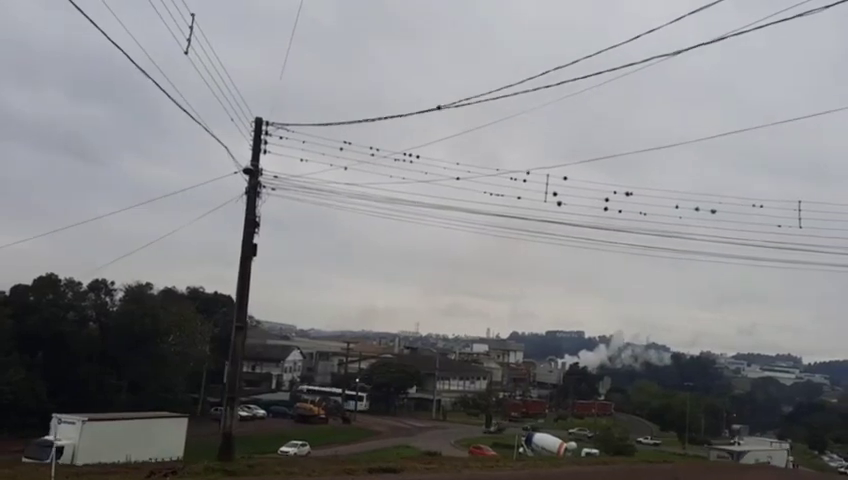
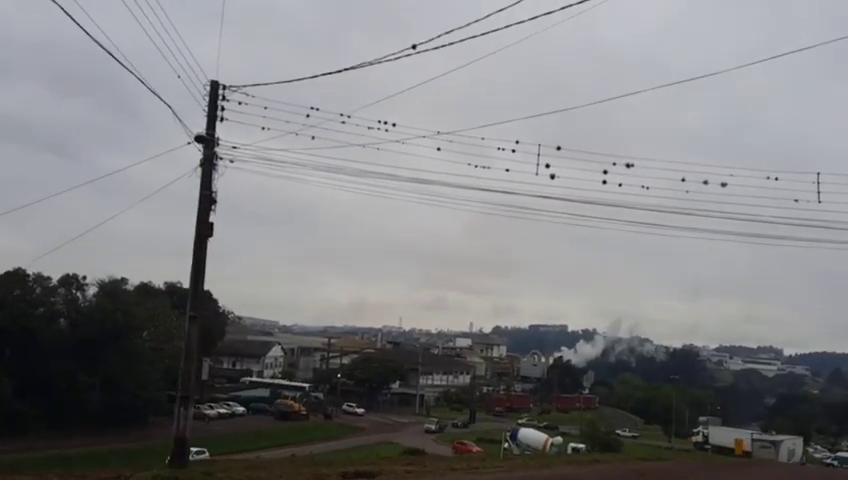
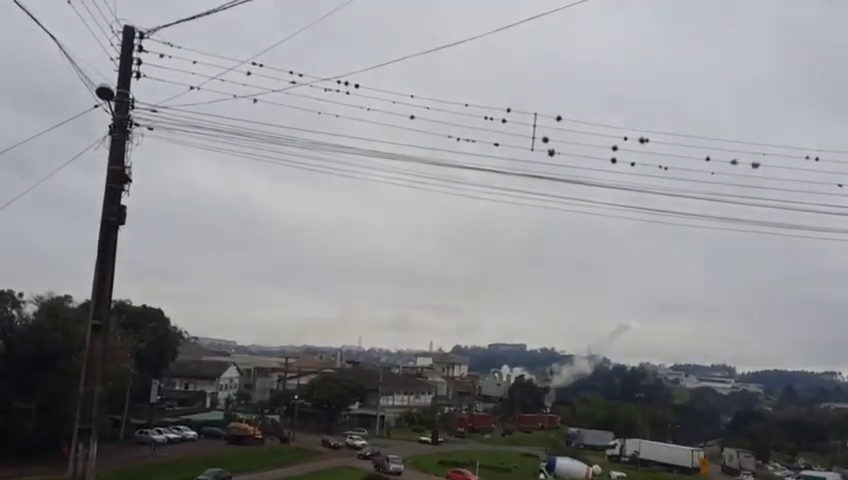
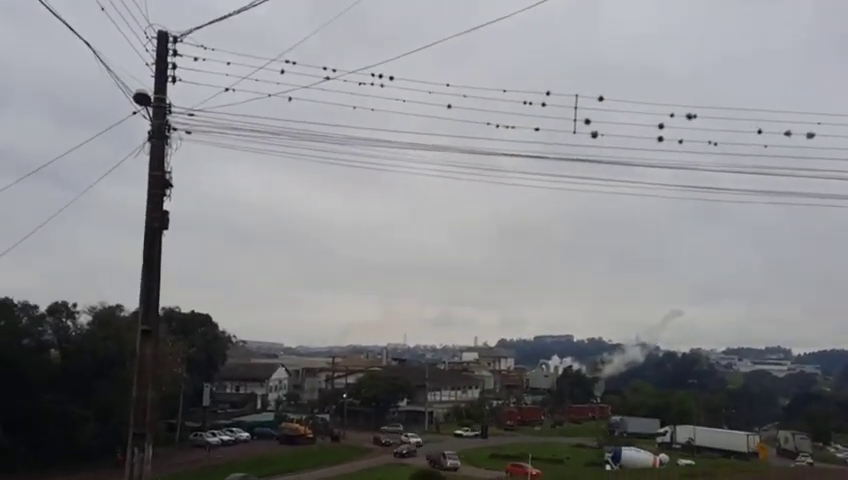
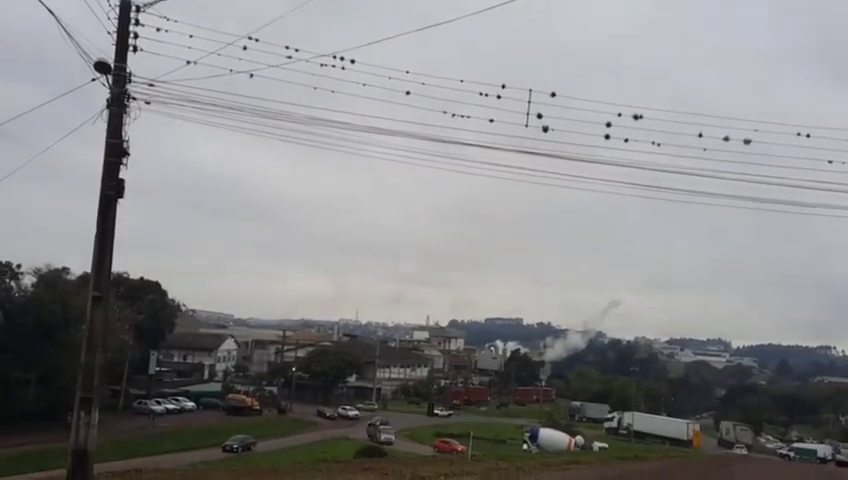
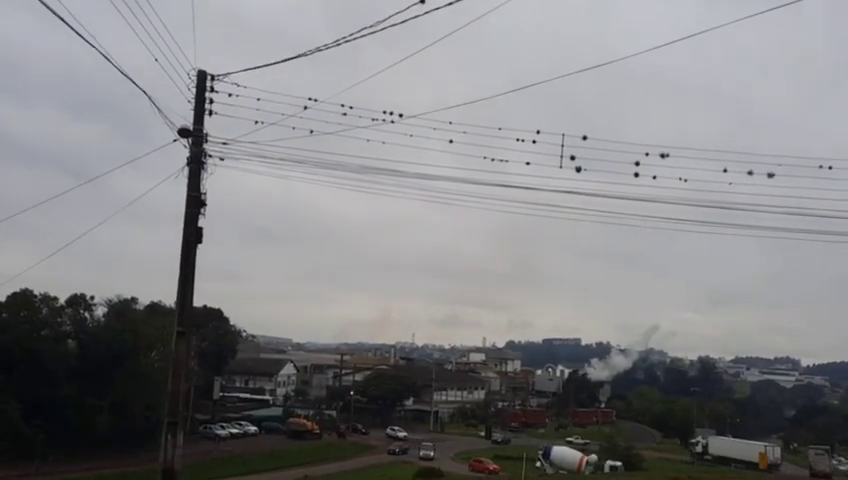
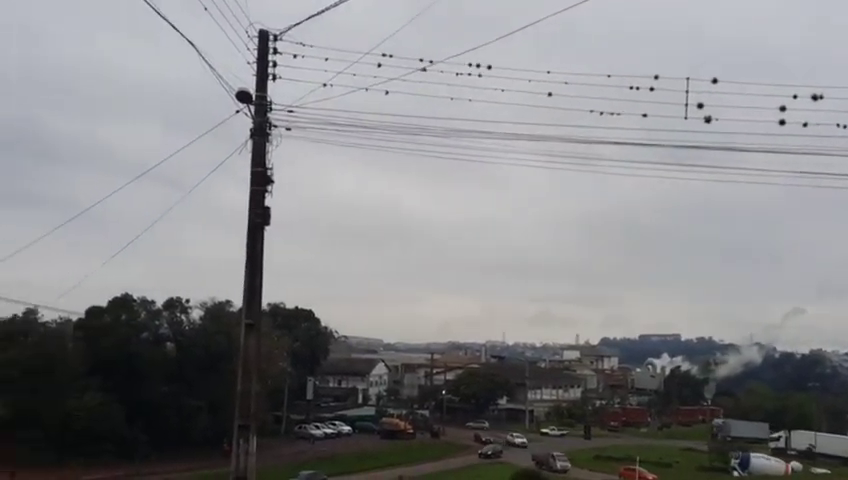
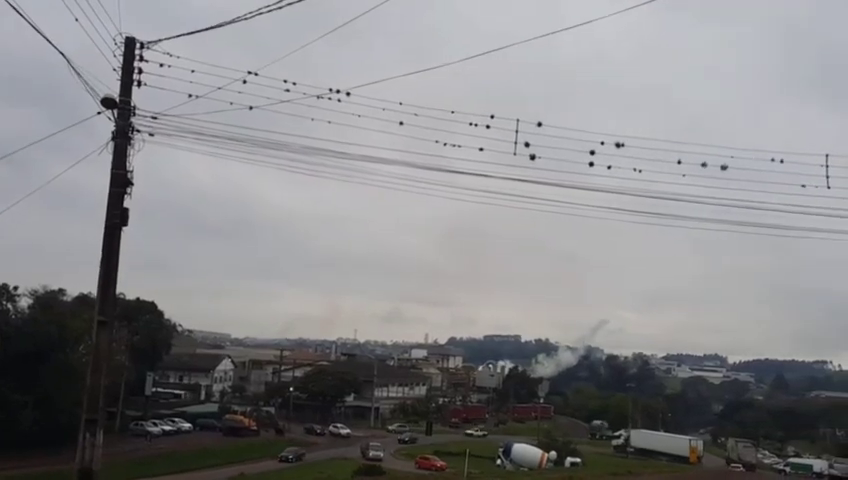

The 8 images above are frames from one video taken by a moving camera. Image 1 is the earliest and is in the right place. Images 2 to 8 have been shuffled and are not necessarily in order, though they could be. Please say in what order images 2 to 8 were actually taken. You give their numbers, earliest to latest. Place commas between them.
2, 6, 8, 5, 3, 4, 7
